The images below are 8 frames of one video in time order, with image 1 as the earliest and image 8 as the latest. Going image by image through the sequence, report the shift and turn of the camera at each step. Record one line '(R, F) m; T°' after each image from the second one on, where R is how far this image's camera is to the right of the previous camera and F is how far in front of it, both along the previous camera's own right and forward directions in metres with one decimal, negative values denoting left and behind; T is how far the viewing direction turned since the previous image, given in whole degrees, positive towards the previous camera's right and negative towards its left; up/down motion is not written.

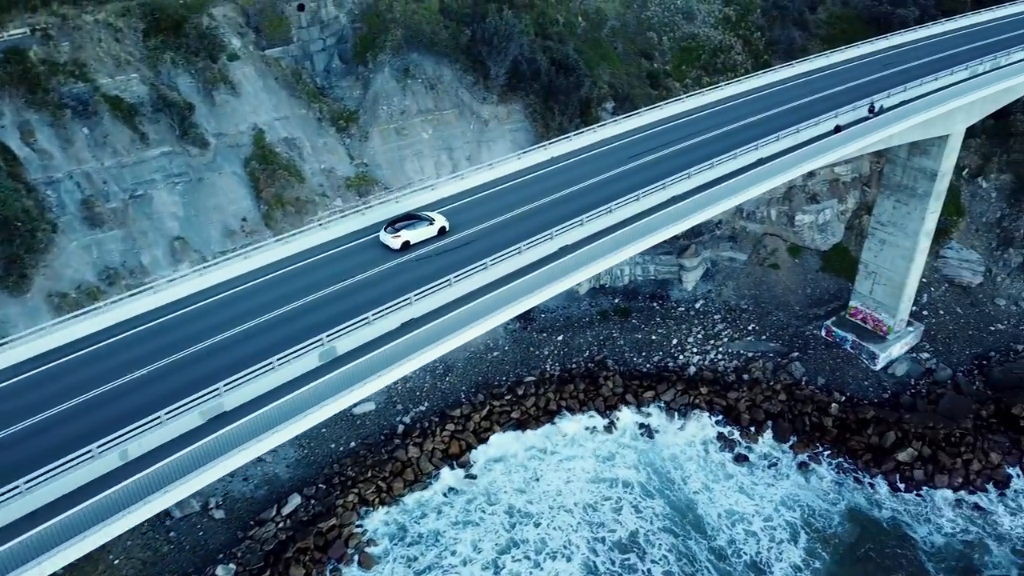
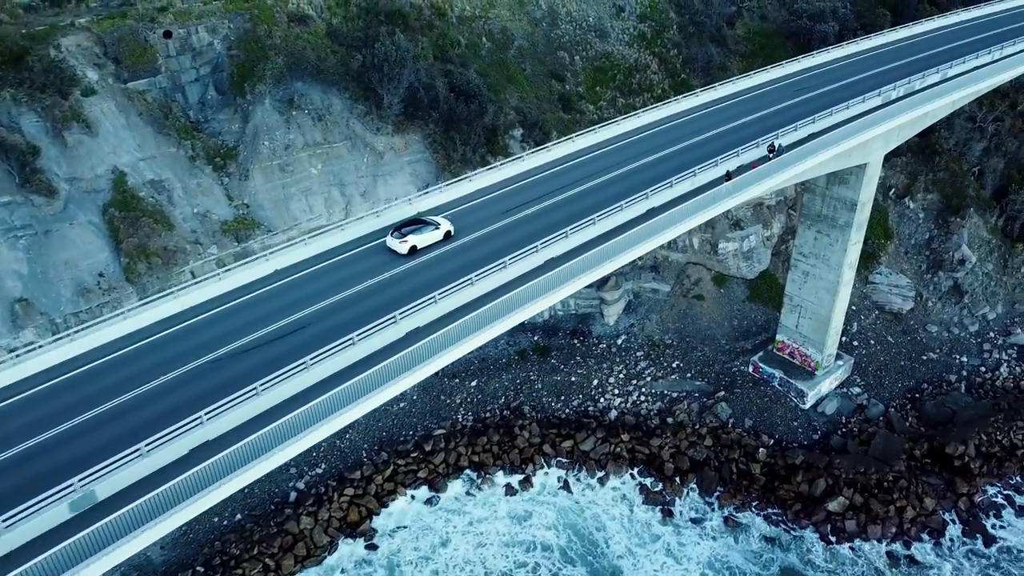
(+2.1, +2.5) m; +3°
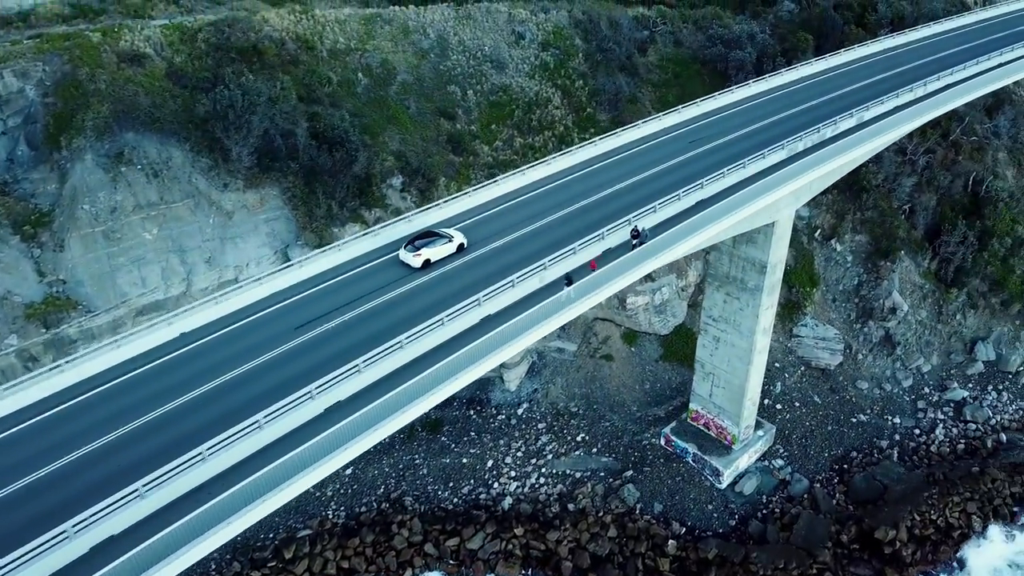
(+3.1, +3.7) m; +3°
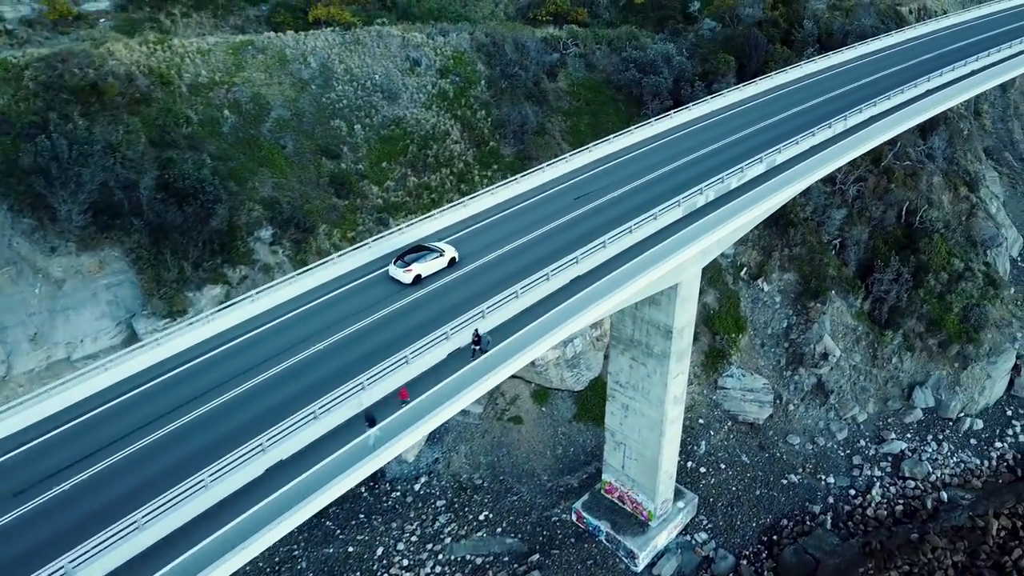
(+2.5, +3.1) m; +3°
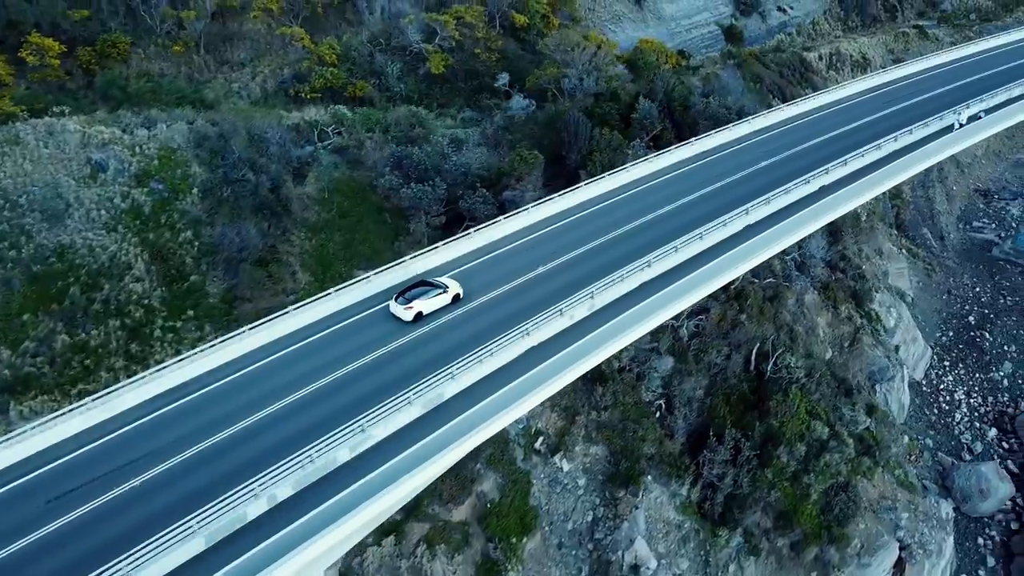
(+7.9, +7.8) m; +1°
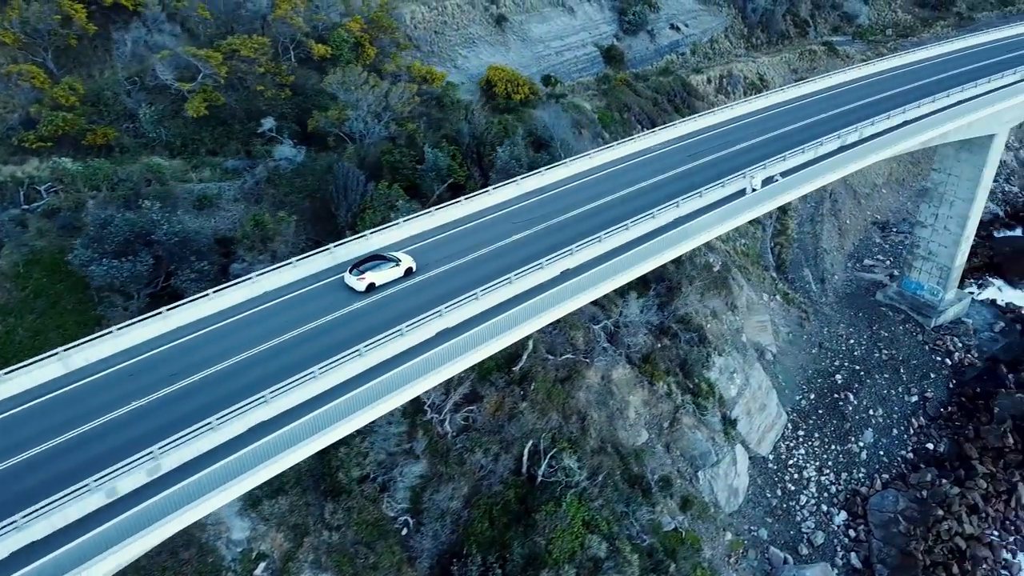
(+6.7, +3.7) m; +1°
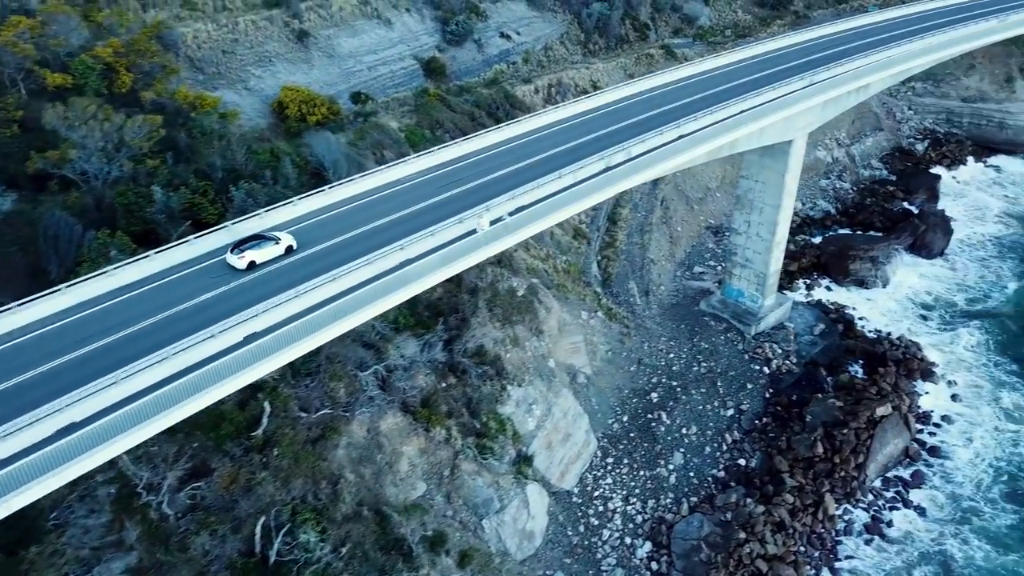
(+4.8, +1.7) m; +6°
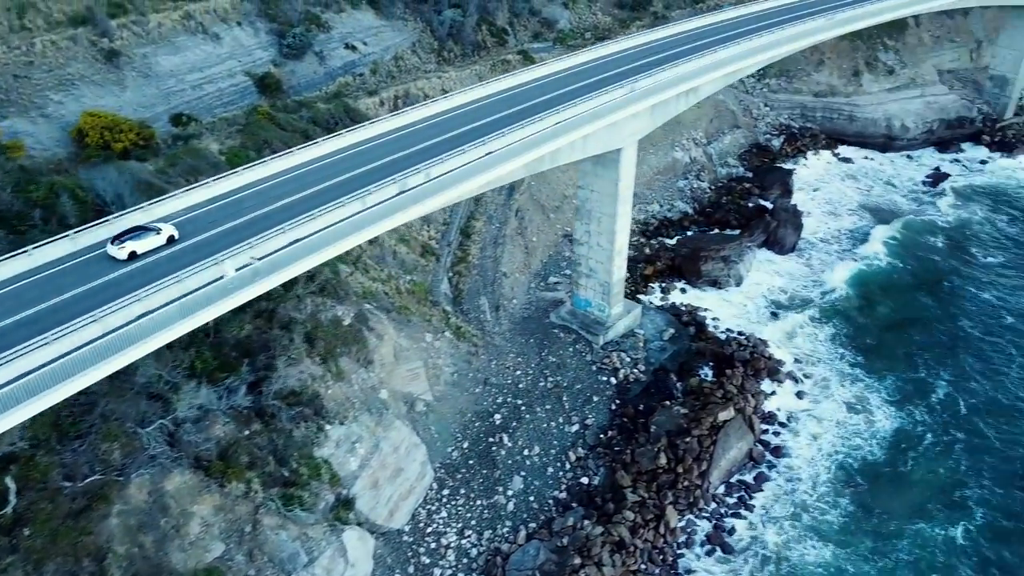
(+3.5, +1.1) m; +6°
